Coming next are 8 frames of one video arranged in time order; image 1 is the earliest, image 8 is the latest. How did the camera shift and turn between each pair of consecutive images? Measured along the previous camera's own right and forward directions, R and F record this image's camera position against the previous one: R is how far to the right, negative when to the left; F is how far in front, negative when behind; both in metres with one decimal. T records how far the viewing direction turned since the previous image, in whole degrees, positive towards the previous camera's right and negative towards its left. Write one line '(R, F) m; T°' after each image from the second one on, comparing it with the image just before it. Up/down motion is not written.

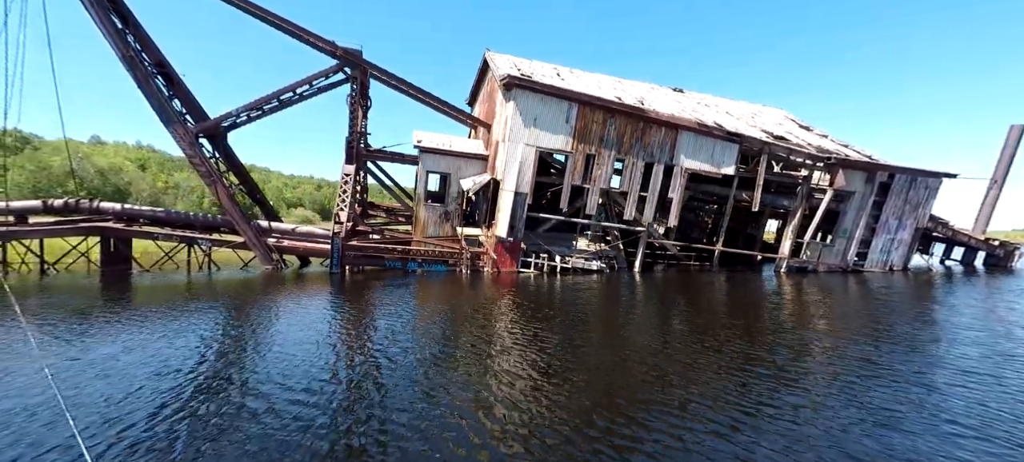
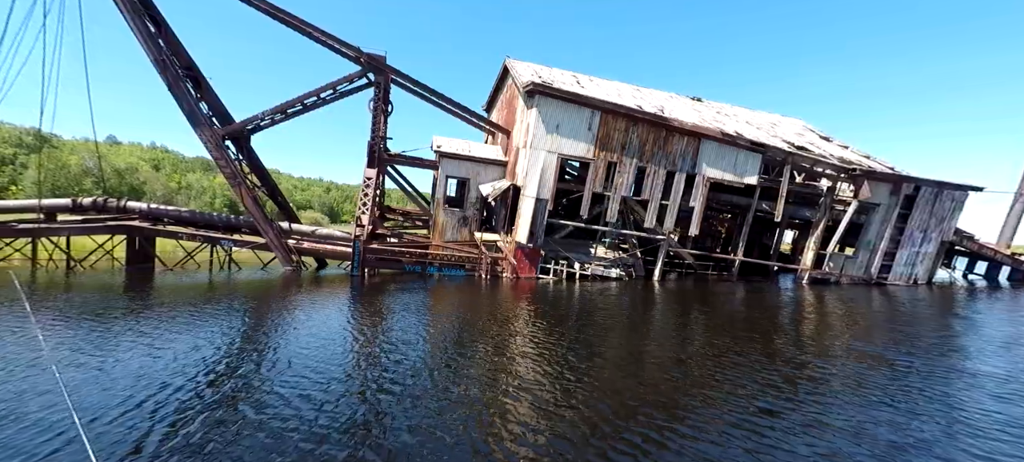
(-0.6, 0.0) m; -1°
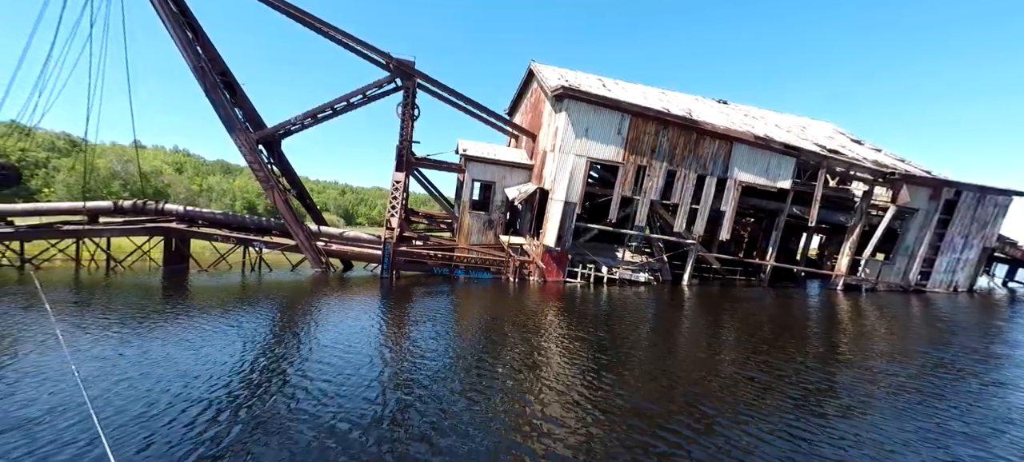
(-0.8, 0.0) m; -1°
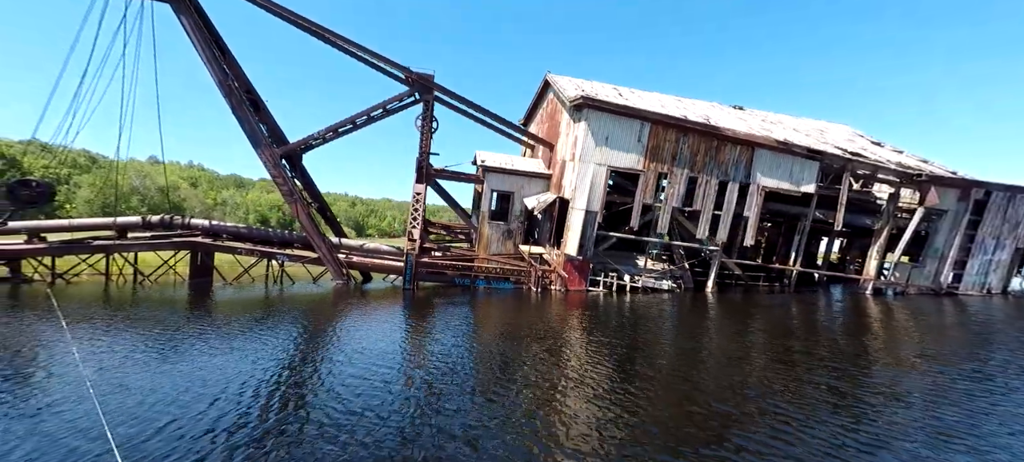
(-0.6, 0.0) m; -1°
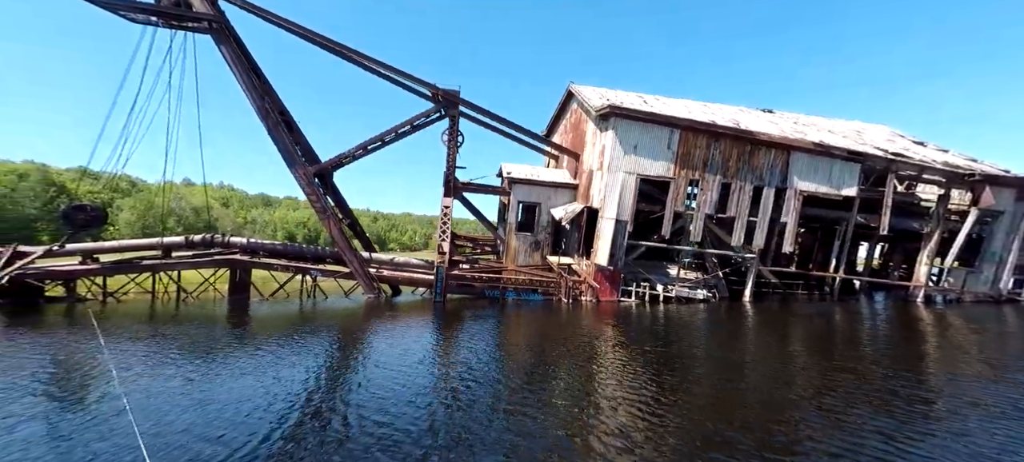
(-0.5, 0.0) m; -3°
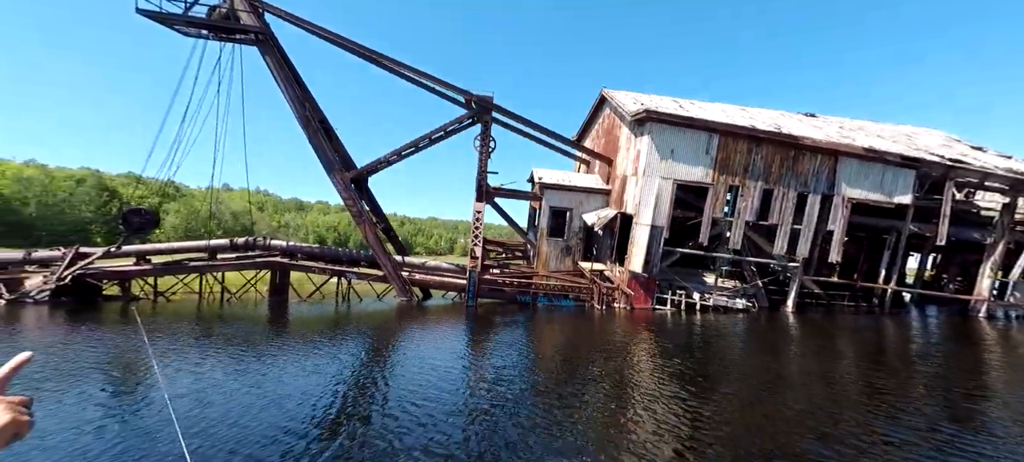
(-0.5, 0.0) m; -3°
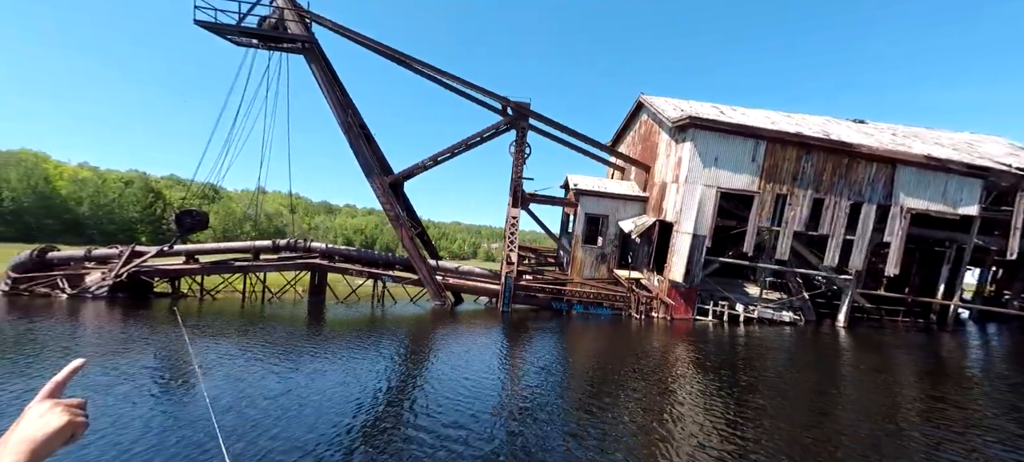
(-0.8, 0.0) m; -3°
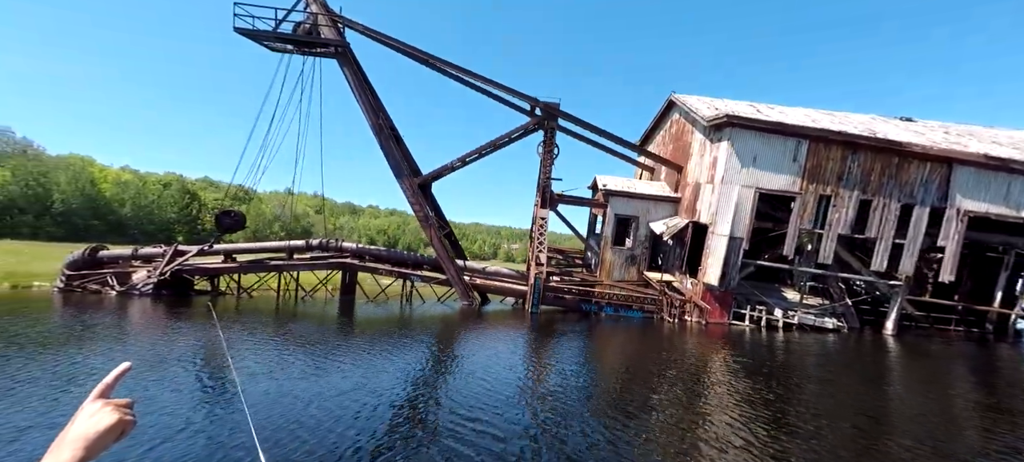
(-0.5, 0.0) m; -3°
